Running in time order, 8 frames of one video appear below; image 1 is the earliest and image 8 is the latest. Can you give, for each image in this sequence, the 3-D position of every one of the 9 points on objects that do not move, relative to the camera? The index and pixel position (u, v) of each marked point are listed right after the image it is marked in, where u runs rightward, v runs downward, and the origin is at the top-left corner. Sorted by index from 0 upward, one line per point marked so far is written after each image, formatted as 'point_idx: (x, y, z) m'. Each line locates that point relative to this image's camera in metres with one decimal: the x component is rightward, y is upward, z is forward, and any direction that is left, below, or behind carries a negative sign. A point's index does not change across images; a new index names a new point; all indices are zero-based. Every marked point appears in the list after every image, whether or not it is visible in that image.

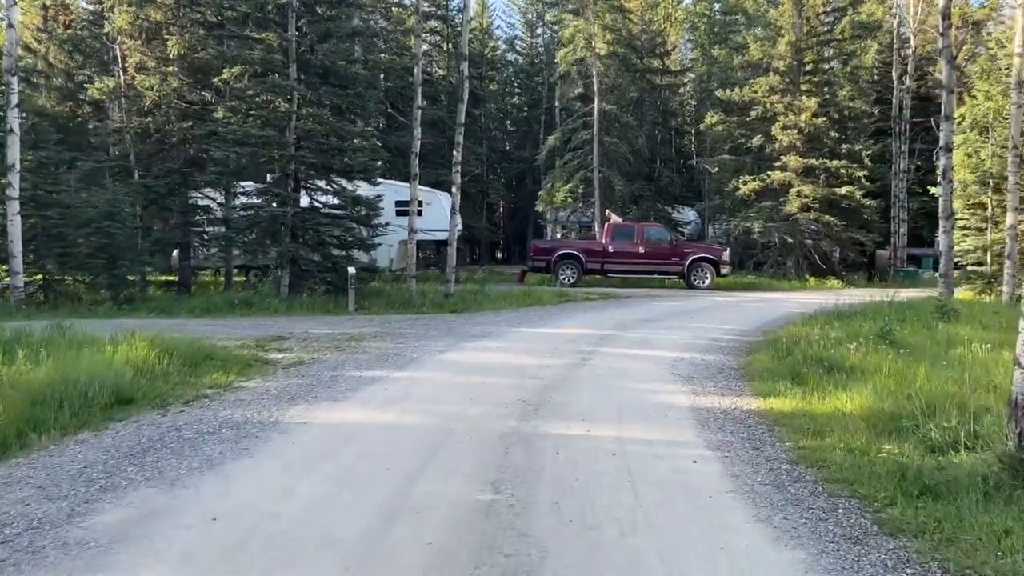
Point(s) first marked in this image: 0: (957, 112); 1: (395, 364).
0: (+9.6, +3.8, +16.7) m
1: (-1.3, -0.8, +8.2) m
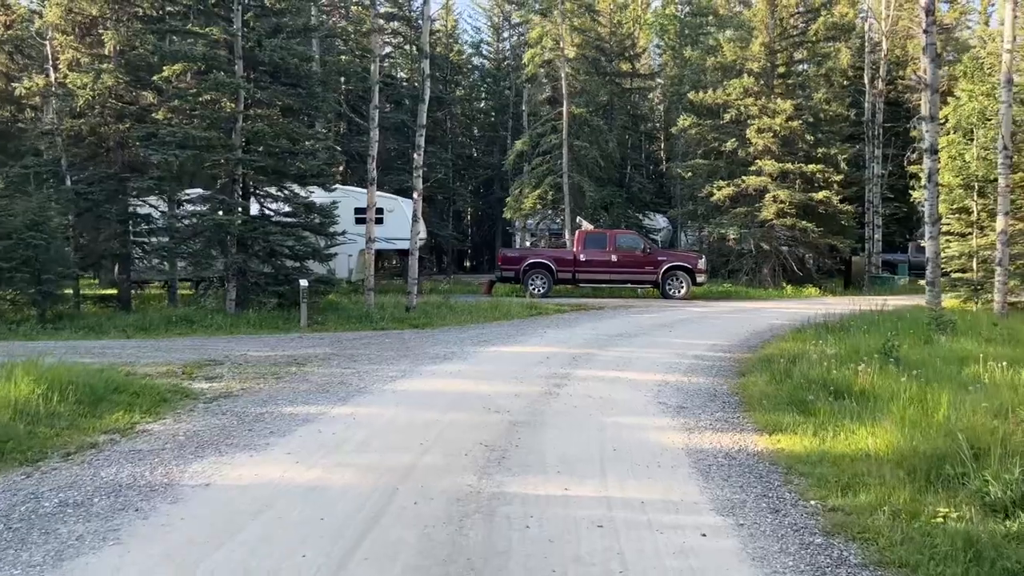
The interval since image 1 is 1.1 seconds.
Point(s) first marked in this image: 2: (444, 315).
0: (+8.9, +3.6, +16.0) m
1: (-1.6, -1.0, +7.0) m
2: (-1.4, -0.6, +16.1) m
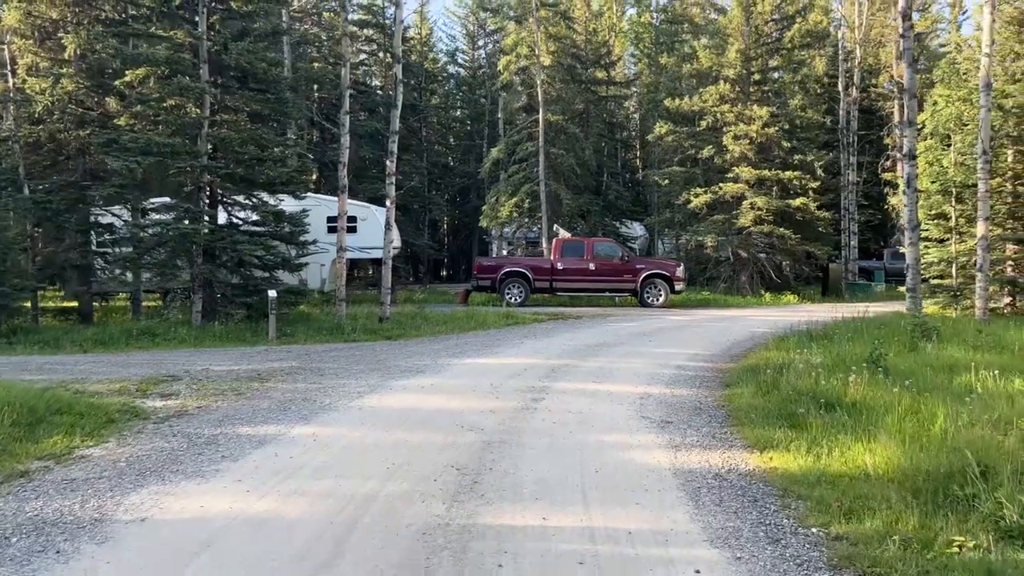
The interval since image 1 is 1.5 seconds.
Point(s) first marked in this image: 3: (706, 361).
0: (+8.4, +3.5, +15.9) m
1: (-1.8, -1.1, +6.5) m
2: (-1.9, -0.8, +15.6) m
3: (+2.6, -1.0, +10.2) m
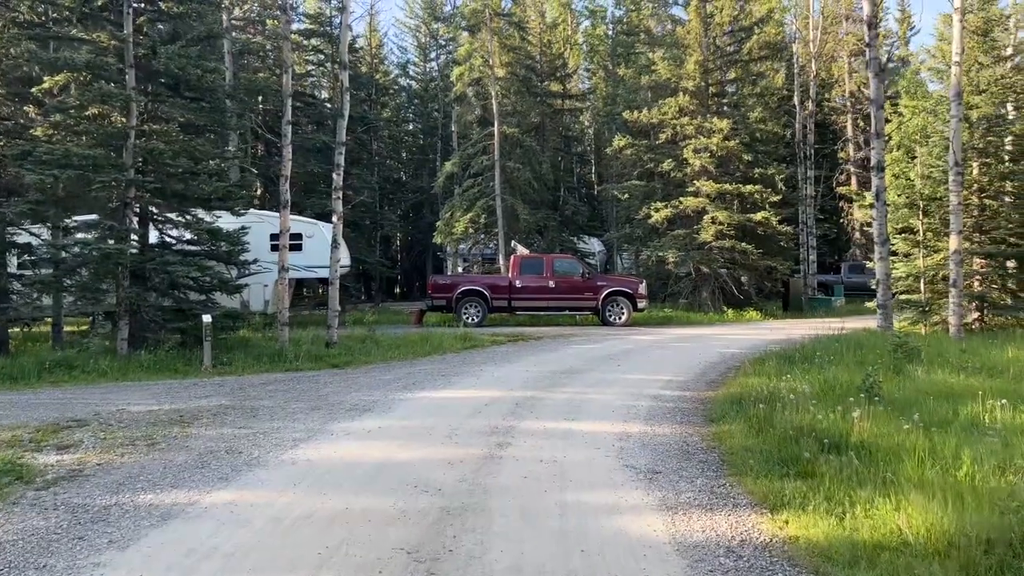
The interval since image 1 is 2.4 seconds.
0: (+7.5, +3.2, +15.5) m
1: (-2.1, -1.3, +5.5) m
2: (-2.7, -1.2, +14.5) m
3: (+2.1, -1.2, +9.4) m
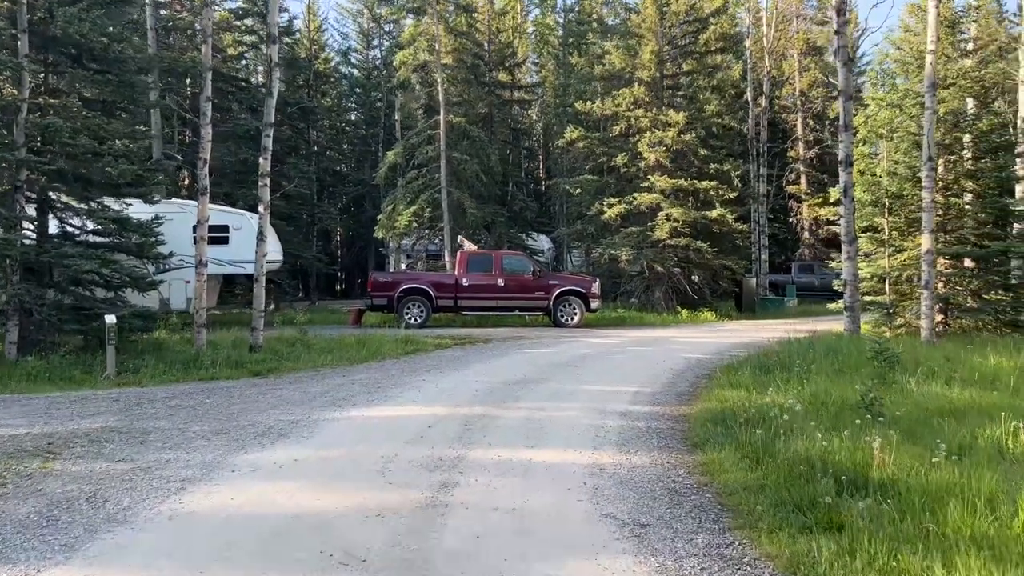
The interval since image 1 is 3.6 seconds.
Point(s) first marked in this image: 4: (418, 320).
0: (+6.5, +3.2, +14.7) m
1: (-2.4, -1.3, +4.1) m
2: (-3.6, -1.1, +13.0) m
3: (+1.5, -1.2, +8.3) m
4: (-2.3, -0.8, +18.6) m
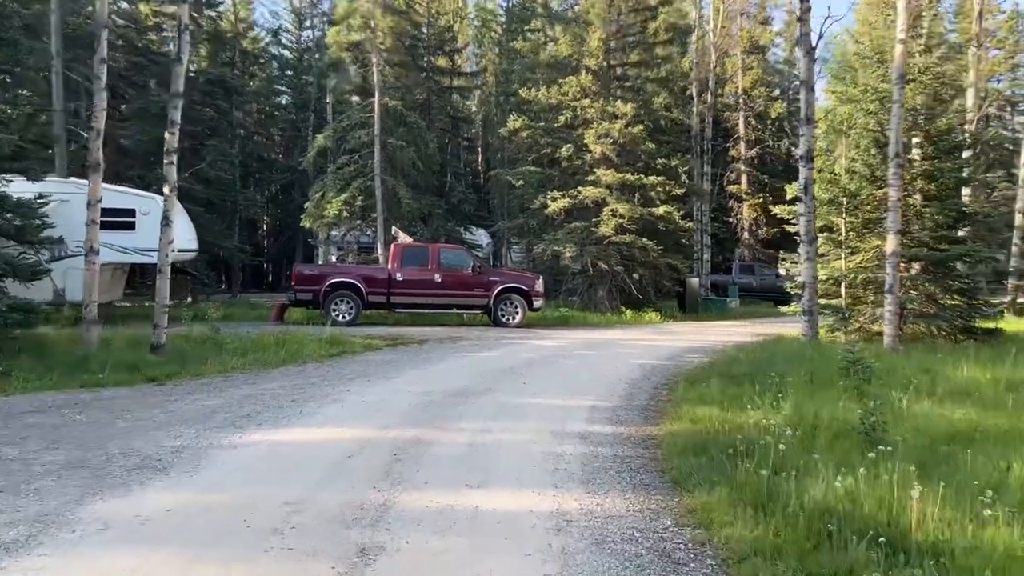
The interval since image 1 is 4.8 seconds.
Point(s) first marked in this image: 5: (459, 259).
0: (+5.5, +3.1, +14.0) m
1: (-2.5, -1.3, +2.6) m
2: (-4.5, -1.0, +11.5) m
3: (+0.9, -1.2, +7.1) m
4: (-3.7, -0.6, +17.1) m
5: (-1.2, +0.7, +17.5) m
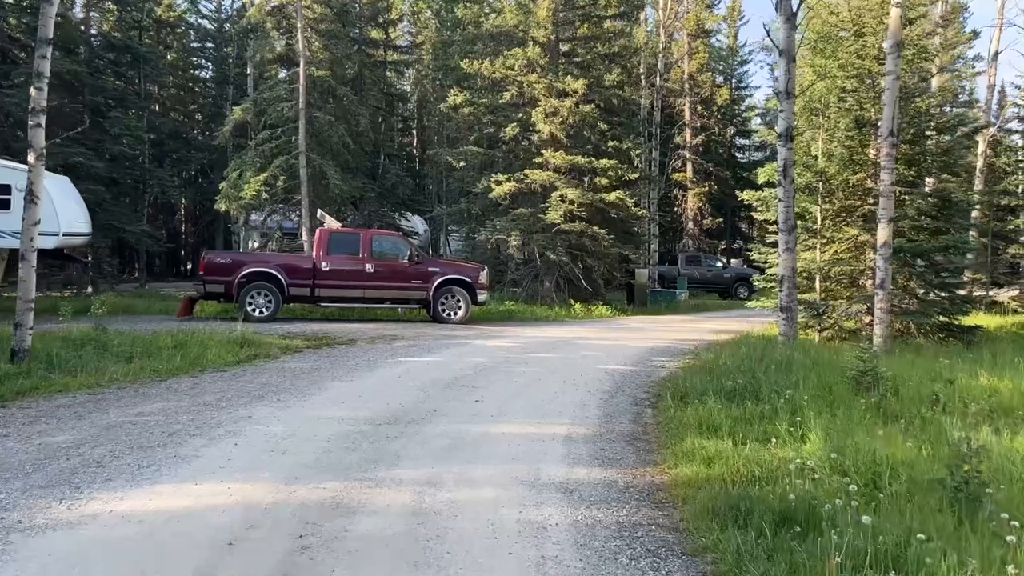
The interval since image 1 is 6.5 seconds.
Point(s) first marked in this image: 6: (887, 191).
0: (+4.6, +3.2, +12.6) m
1: (-2.5, -1.3, +0.6) m
2: (-5.2, -0.9, +9.3) m
3: (+0.6, -1.2, +5.4) m
4: (-4.8, -0.5, +15.0) m
5: (-2.4, +0.8, +15.6) m
6: (+5.3, +1.4, +11.0) m
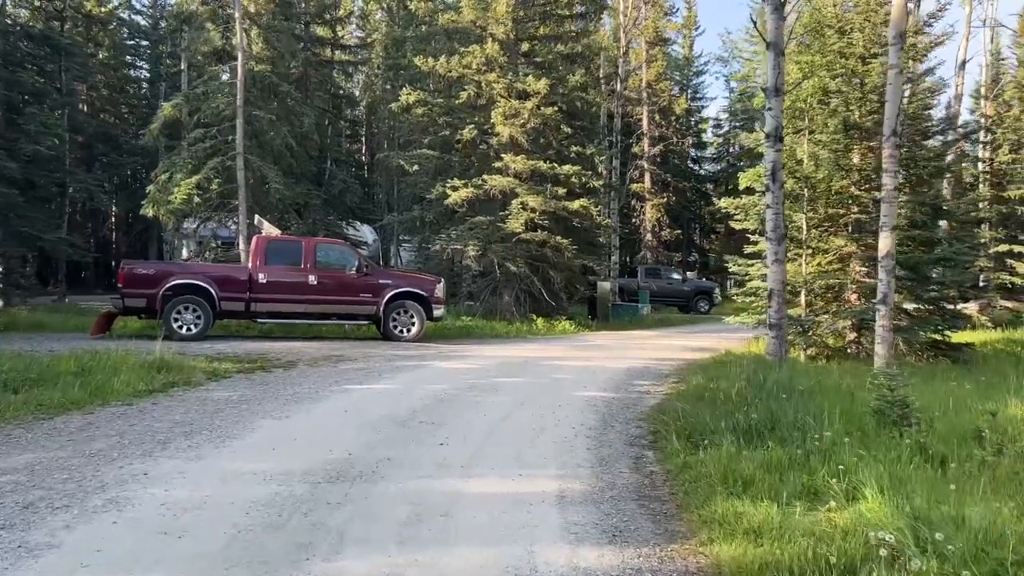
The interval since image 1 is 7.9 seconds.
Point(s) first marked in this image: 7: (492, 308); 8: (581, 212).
0: (+4.0, +3.0, +11.5) m
1: (-2.2, -1.3, -0.9) m
2: (-5.5, -1.1, +7.6) m
3: (+0.5, -1.3, +4.1) m
4: (-5.5, -0.7, +13.3) m
5: (-3.1, +0.6, +14.0) m
6: (+4.9, +1.2, +10.0) m
7: (-0.5, -0.5, +19.8) m
8: (+1.7, +1.9, +19.2) m
